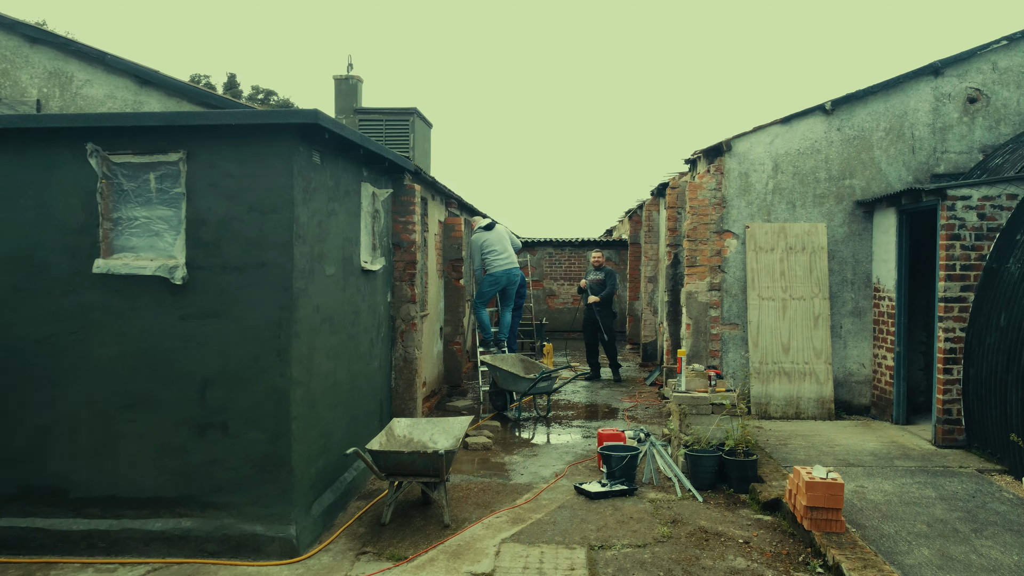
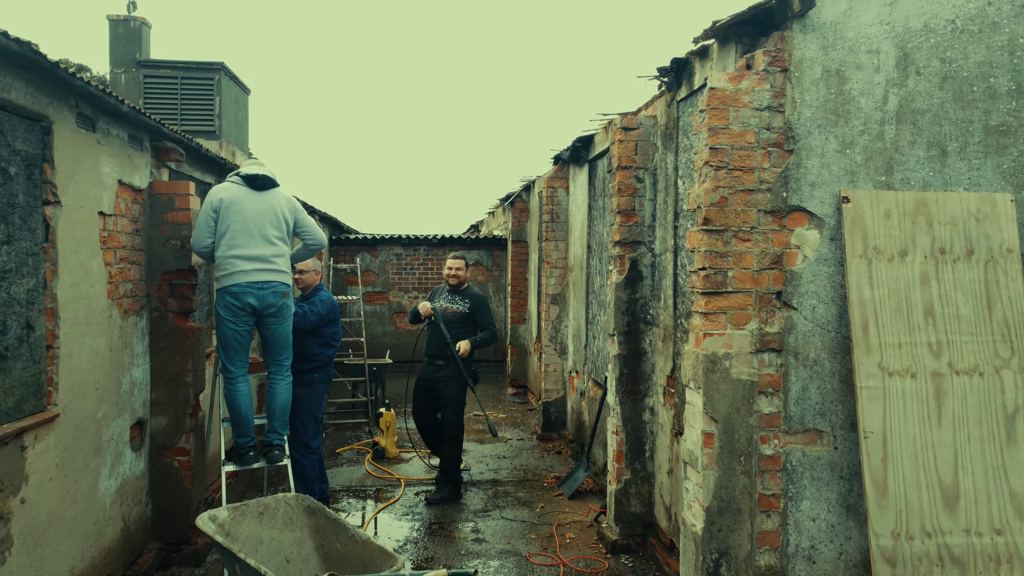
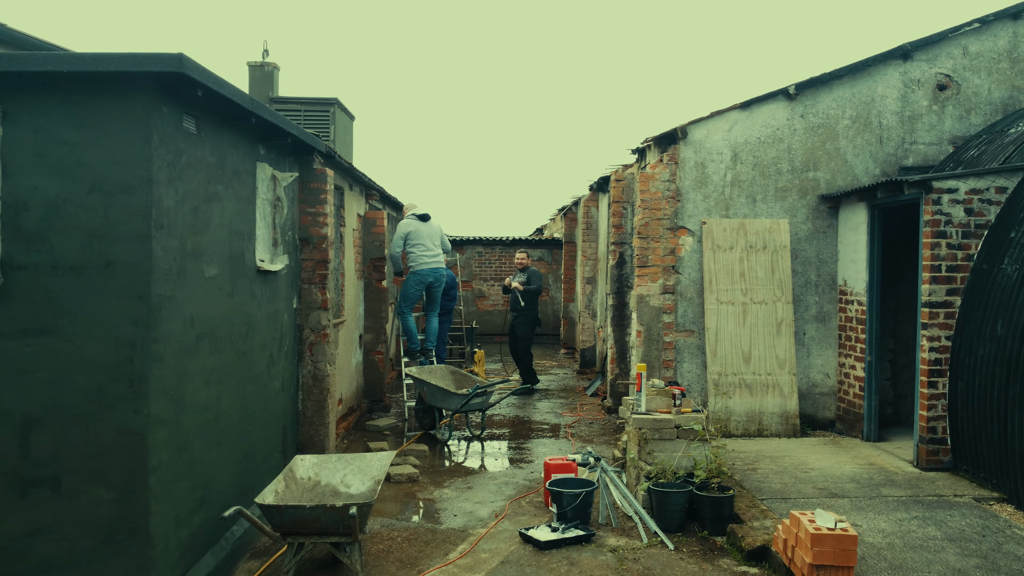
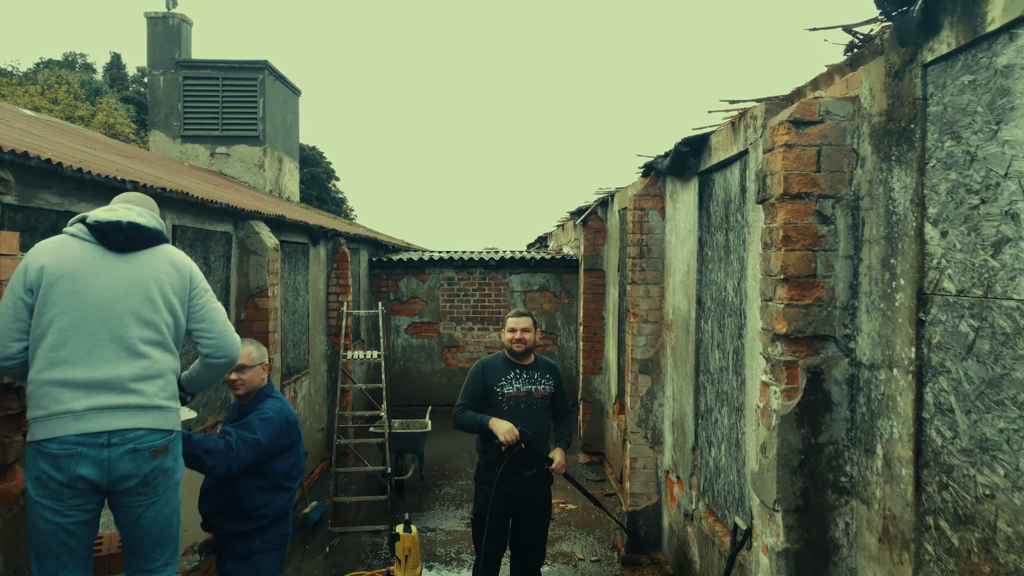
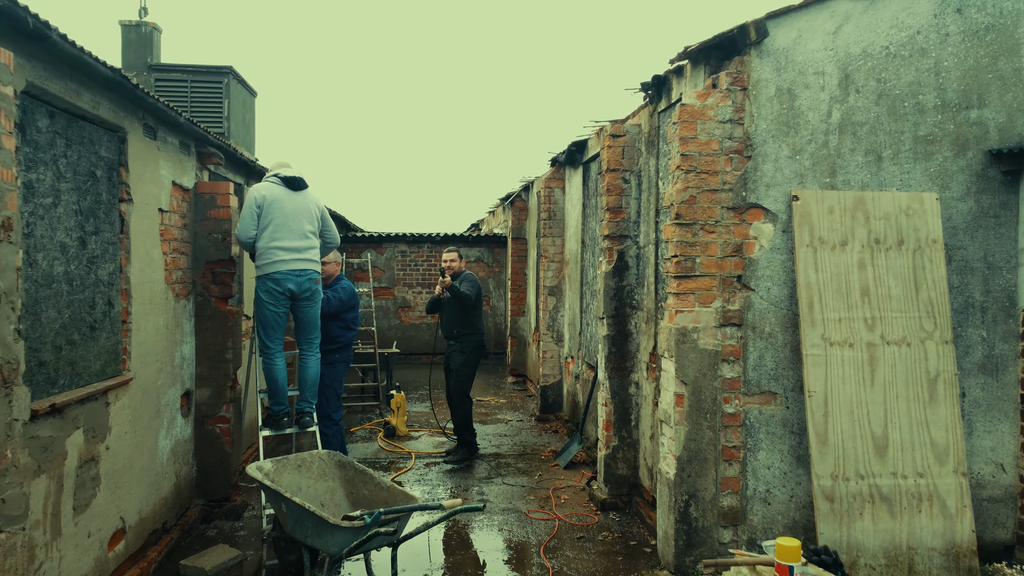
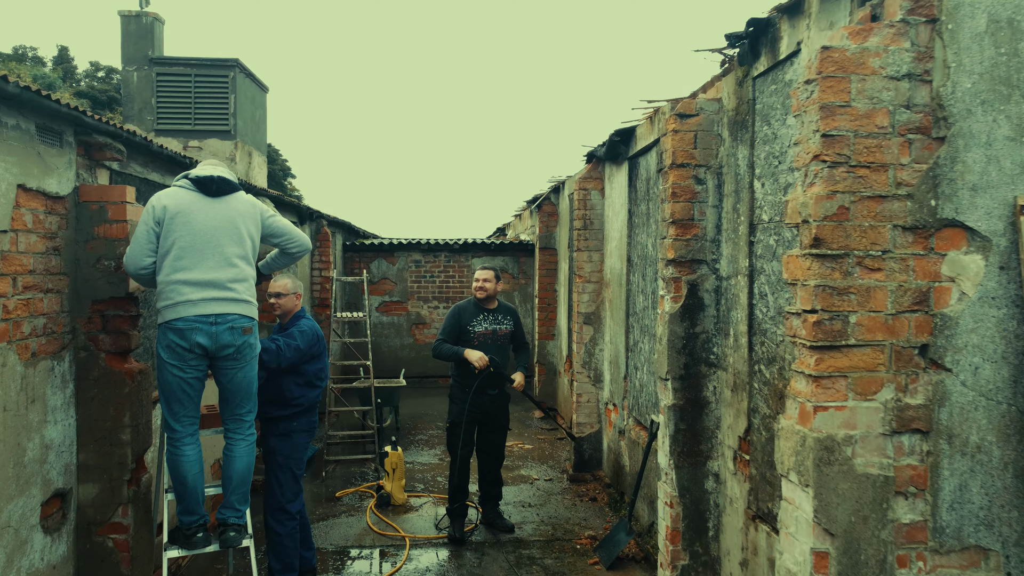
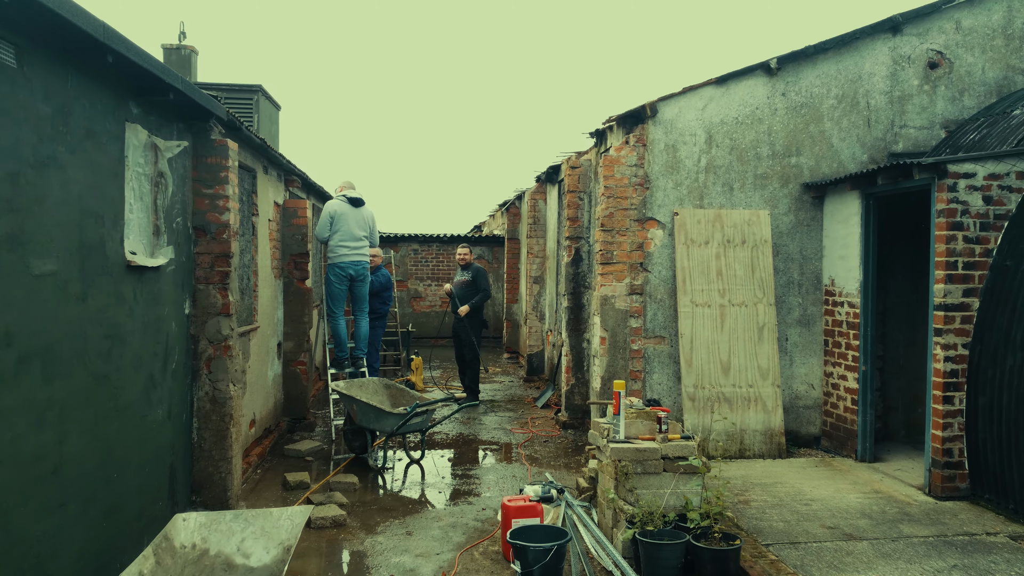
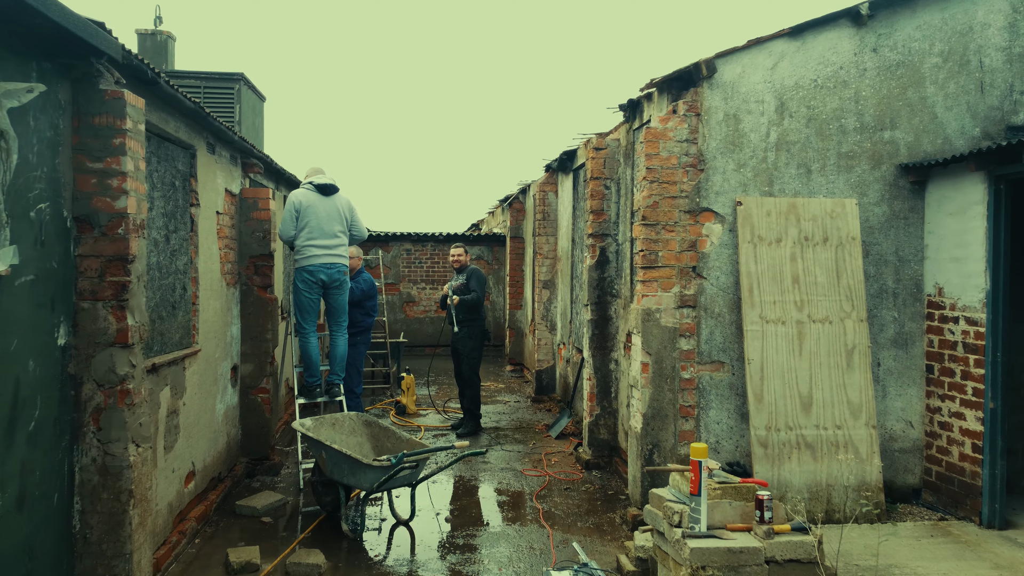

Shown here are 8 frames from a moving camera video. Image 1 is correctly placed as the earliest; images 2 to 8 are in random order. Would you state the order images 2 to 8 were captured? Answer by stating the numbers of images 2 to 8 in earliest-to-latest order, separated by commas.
3, 7, 8, 5, 2, 6, 4
